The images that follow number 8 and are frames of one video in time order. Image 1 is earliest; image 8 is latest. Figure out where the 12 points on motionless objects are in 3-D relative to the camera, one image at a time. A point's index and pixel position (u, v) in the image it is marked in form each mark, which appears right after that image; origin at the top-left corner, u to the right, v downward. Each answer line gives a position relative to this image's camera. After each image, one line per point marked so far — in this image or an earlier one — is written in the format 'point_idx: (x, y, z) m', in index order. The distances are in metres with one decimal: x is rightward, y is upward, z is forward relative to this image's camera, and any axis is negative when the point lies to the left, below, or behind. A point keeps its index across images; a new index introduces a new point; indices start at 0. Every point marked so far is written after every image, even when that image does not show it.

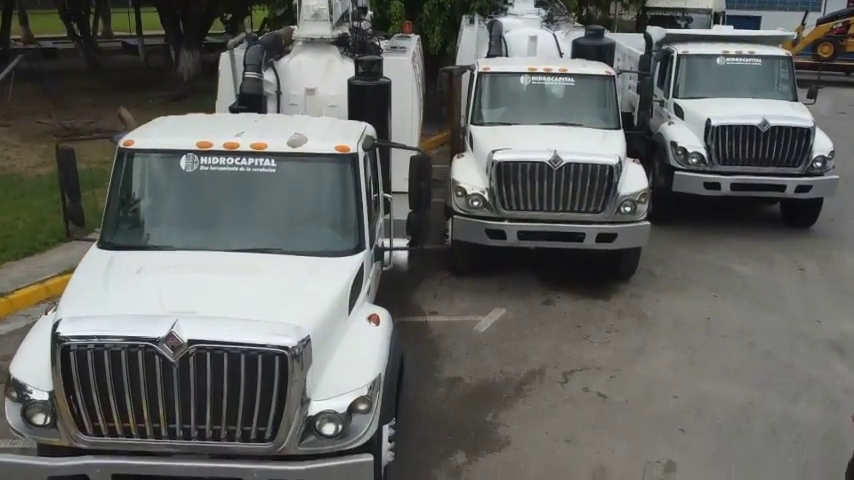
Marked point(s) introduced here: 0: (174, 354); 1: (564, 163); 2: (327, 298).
0: (-1.2, -0.6, +4.0) m
1: (+1.4, +0.8, +8.1) m
2: (-0.6, -0.3, +4.6) m
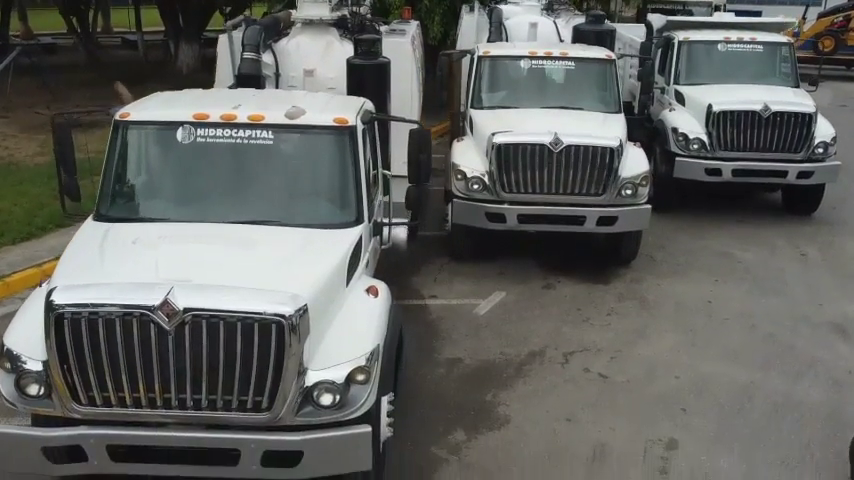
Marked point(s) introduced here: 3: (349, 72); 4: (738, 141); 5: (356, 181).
0: (-1.2, -0.4, +4.0) m
1: (+1.3, +0.9, +8.0) m
2: (-0.6, -0.2, +4.5) m
3: (-0.7, +1.5, +7.2) m
4: (+3.8, +1.2, +10.0) m
5: (-0.4, +0.4, +5.2) m
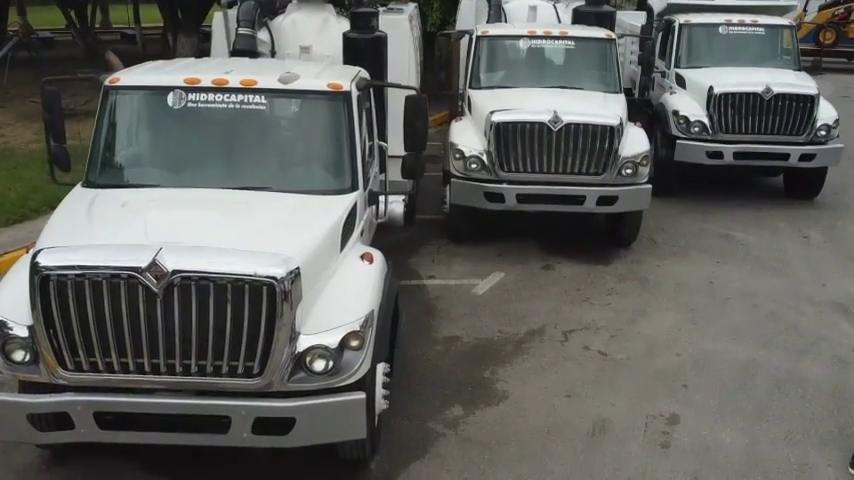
0: (-1.3, -0.2, +3.8) m
1: (+1.3, +1.1, +7.9) m
2: (-0.6, 0.0, +4.4) m
3: (-0.7, +1.7, +7.1) m
4: (+3.8, +1.4, +9.9) m
5: (-0.5, +0.6, +5.1) m
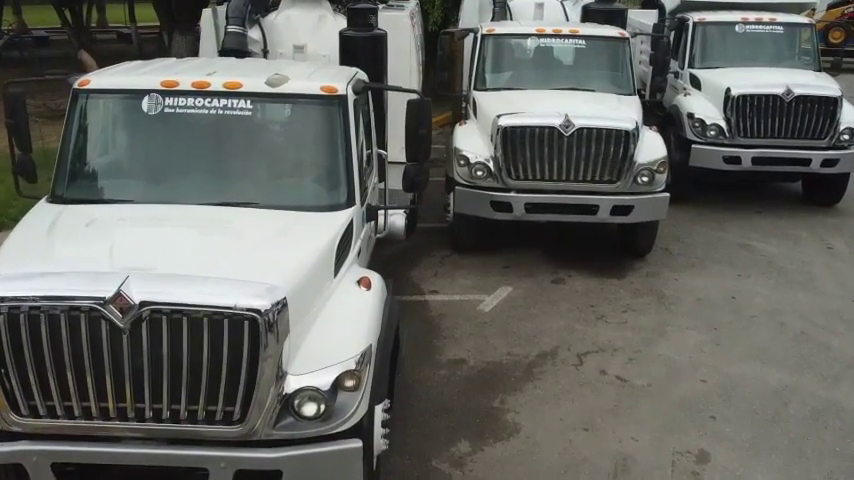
0: (-1.2, -0.3, +3.3) m
1: (+1.3, +1.0, +7.4) m
2: (-0.6, -0.1, +3.9) m
3: (-0.7, +1.6, +6.6) m
4: (+3.8, +1.3, +9.4) m
5: (-0.4, +0.5, +4.6) m
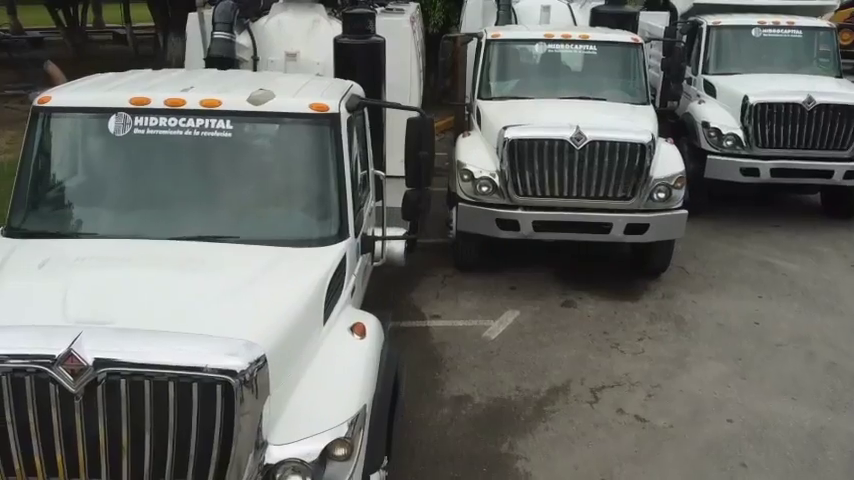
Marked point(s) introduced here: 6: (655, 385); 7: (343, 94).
0: (-1.2, -0.5, +2.9) m
1: (+1.4, +0.8, +6.9) m
2: (-0.6, -0.3, +3.4) m
3: (-0.7, +1.4, +6.1) m
4: (+3.8, +1.1, +8.9) m
5: (-0.4, +0.3, +4.1) m
6: (+1.6, -1.0, +5.8) m
7: (-0.5, +0.8, +4.4) m
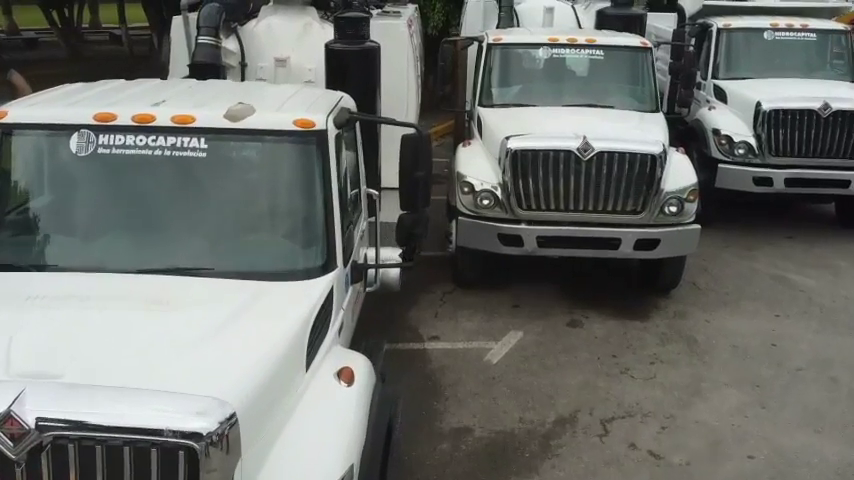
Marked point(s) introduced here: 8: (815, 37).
0: (-1.2, -0.6, +2.5) m
1: (+1.3, +0.7, +6.5) m
2: (-0.6, -0.4, +3.1) m
3: (-0.7, +1.3, +5.7) m
4: (+3.8, +1.0, +8.5) m
5: (-0.4, +0.1, +3.7) m
6: (+1.6, -1.2, +5.4) m
7: (-0.5, +0.6, +4.0) m
8: (+4.5, +2.4, +9.6) m
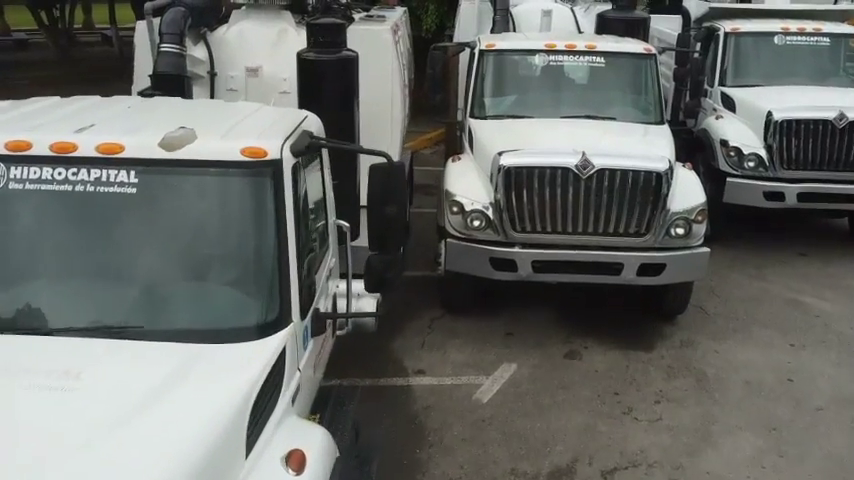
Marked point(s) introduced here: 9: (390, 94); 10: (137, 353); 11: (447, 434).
0: (-1.4, -0.8, +1.9) m
1: (+1.2, +0.5, +6.0) m
2: (-0.7, -0.6, +2.5) m
3: (-0.8, +1.1, +5.2) m
4: (+3.7, +0.8, +8.0) m
5: (-0.6, 0.0, +3.1) m
6: (+1.5, -1.3, +4.8) m
7: (-0.6, +0.5, +3.5) m
8: (+4.4, +2.2, +9.1) m
9: (-0.3, +1.1, +6.2) m
10: (-1.0, -0.4, +2.8) m
11: (+0.1, -1.2, +5.1) m
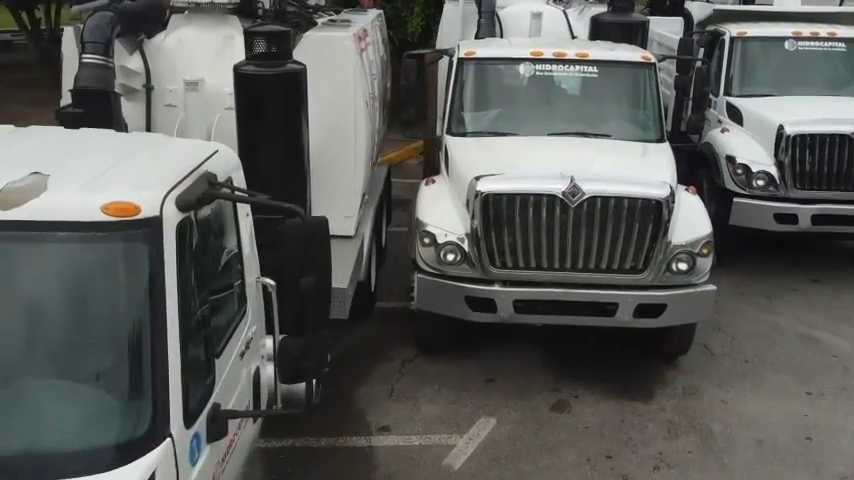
0: (-1.6, -1.1, +1.2) m
1: (+1.0, +0.3, +5.3) m
2: (-0.9, -0.8, +1.8) m
3: (-1.0, +0.9, +4.4) m
4: (+3.5, +0.6, +7.3) m
5: (-0.8, -0.3, +2.4) m
6: (+1.3, -1.6, +4.1) m
7: (-0.8, +0.2, +2.7) m
8: (+4.2, +2.0, +8.3) m
9: (-0.5, +0.9, +5.4) m
10: (-1.2, -0.6, +2.1) m
11: (-0.1, -1.5, +4.4) m
